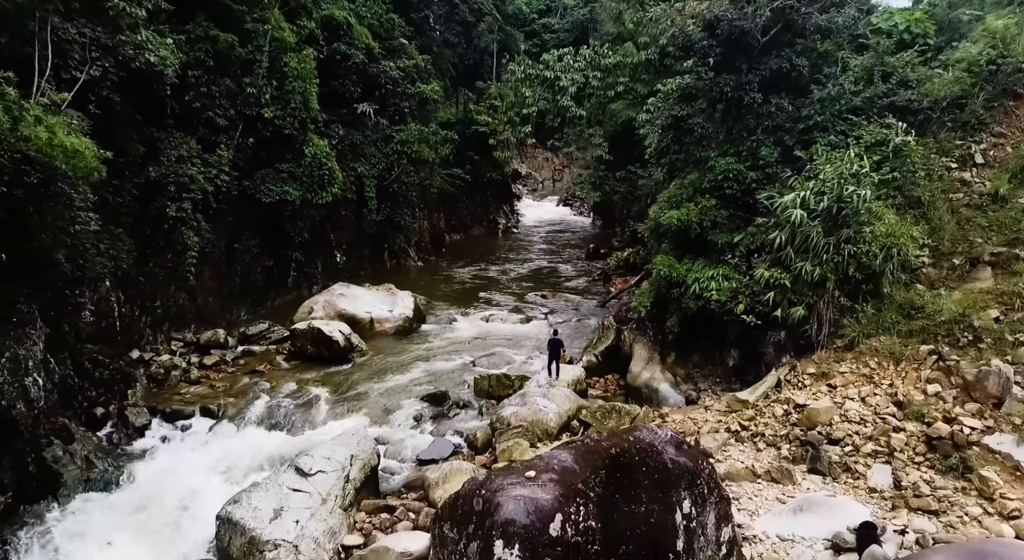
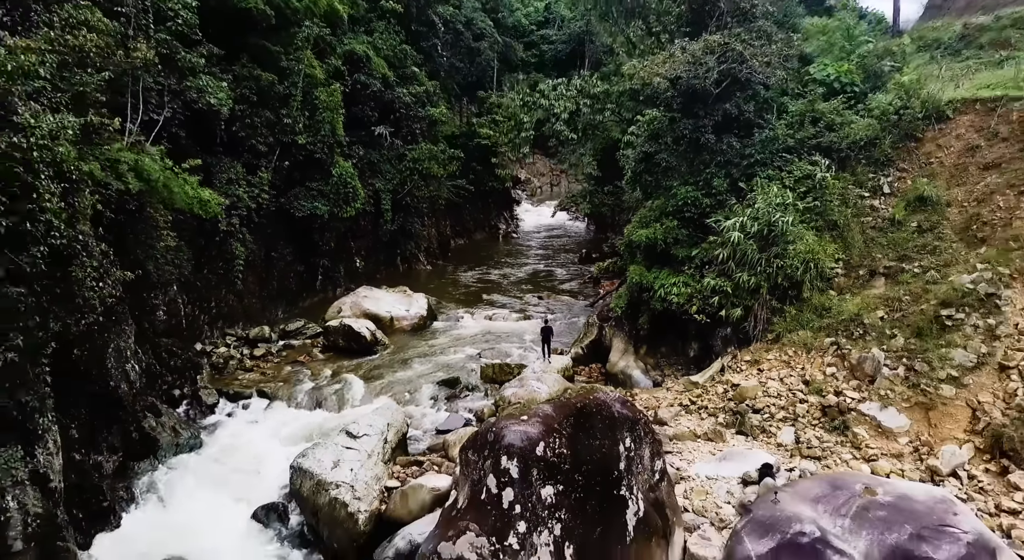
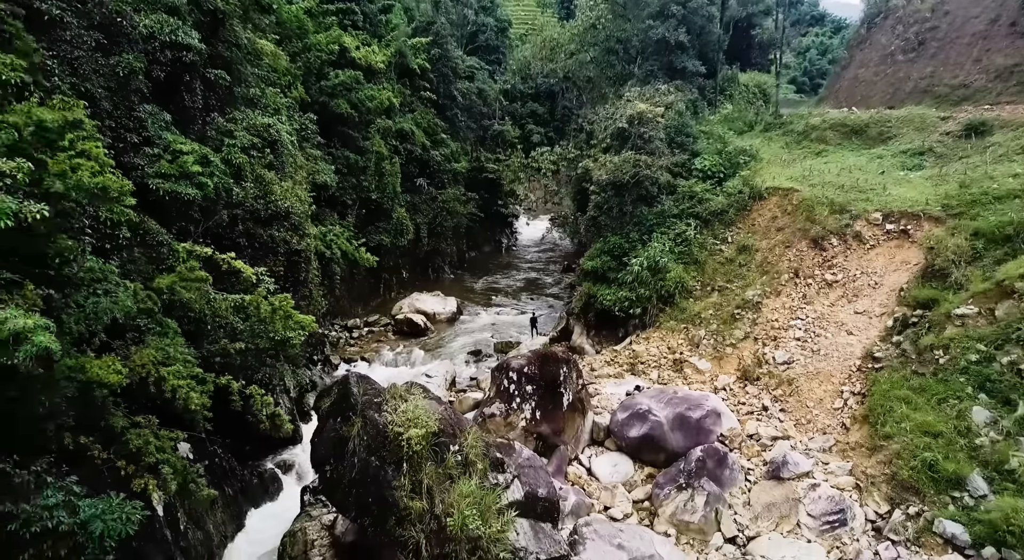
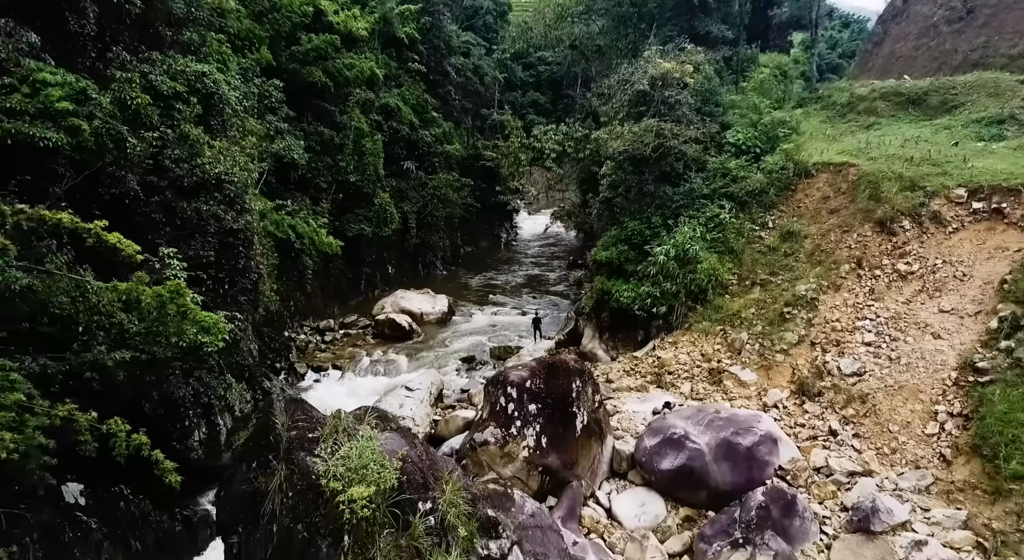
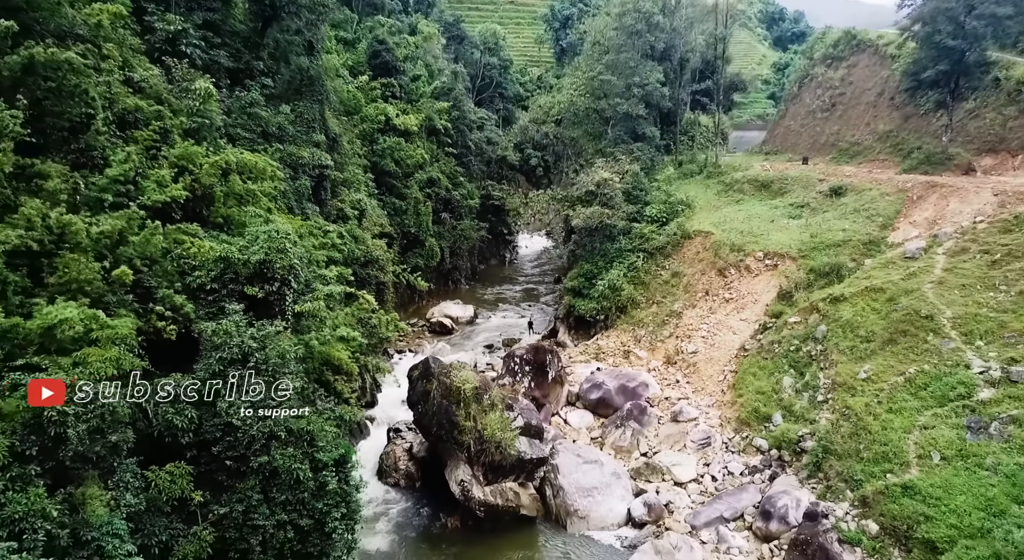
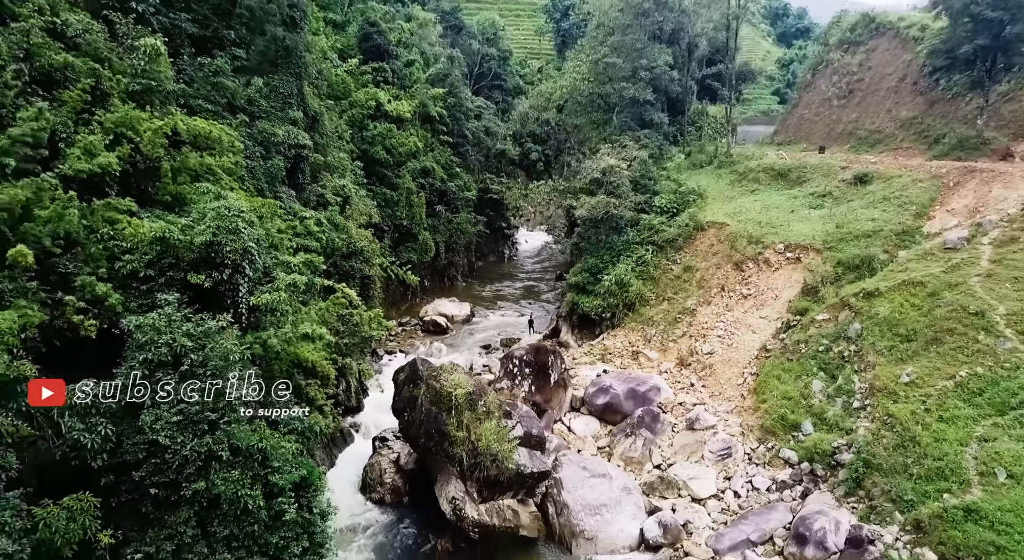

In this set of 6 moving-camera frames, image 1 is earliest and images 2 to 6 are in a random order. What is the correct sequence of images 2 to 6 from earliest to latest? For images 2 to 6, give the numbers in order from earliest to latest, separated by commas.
2, 4, 3, 6, 5
